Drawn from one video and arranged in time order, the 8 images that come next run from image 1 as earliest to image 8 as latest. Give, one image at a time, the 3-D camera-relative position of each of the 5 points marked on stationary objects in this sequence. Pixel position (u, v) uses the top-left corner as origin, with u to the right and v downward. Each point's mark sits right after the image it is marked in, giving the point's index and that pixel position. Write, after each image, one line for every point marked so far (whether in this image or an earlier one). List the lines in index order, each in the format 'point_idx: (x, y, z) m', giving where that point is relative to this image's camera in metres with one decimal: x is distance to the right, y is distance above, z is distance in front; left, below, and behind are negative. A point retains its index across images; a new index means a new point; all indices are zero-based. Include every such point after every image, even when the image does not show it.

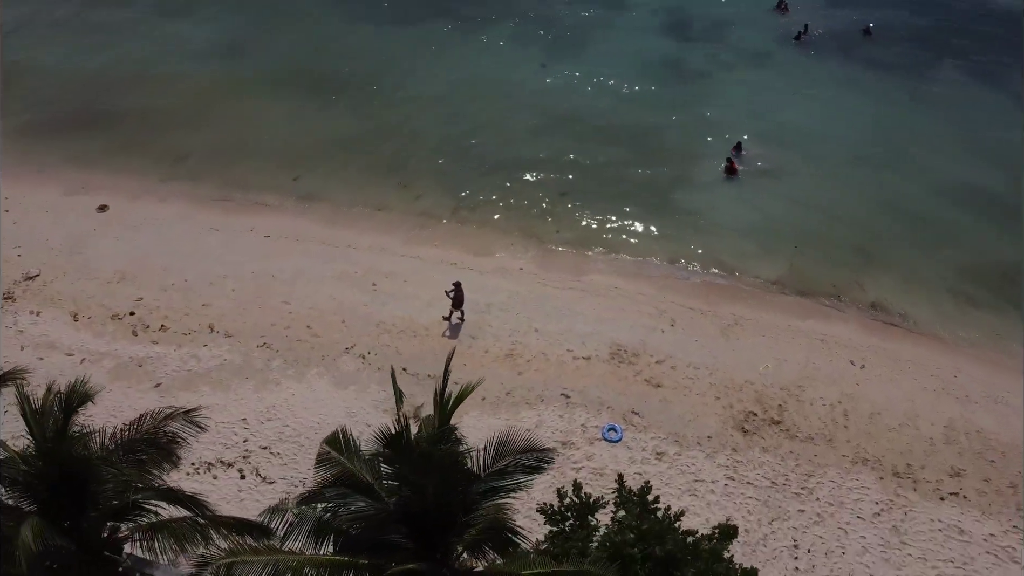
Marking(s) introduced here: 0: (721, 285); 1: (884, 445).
0: (+4.6, +0.1, +17.8) m
1: (+6.7, -2.7, +14.5) m
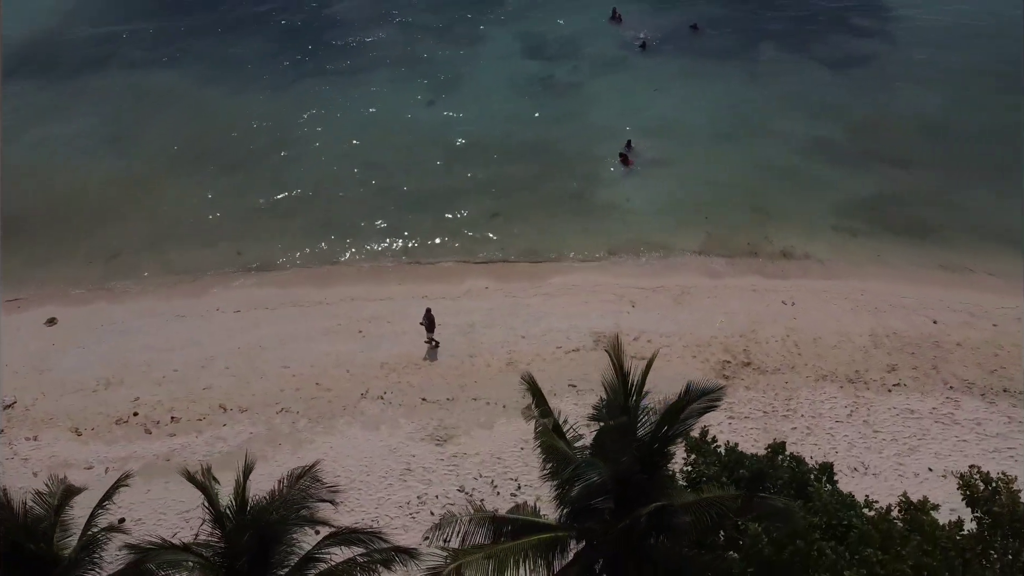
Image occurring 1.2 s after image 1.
0: (+3.7, +0.7, +20.3) m
1: (+7.0, -1.5, +17.6) m
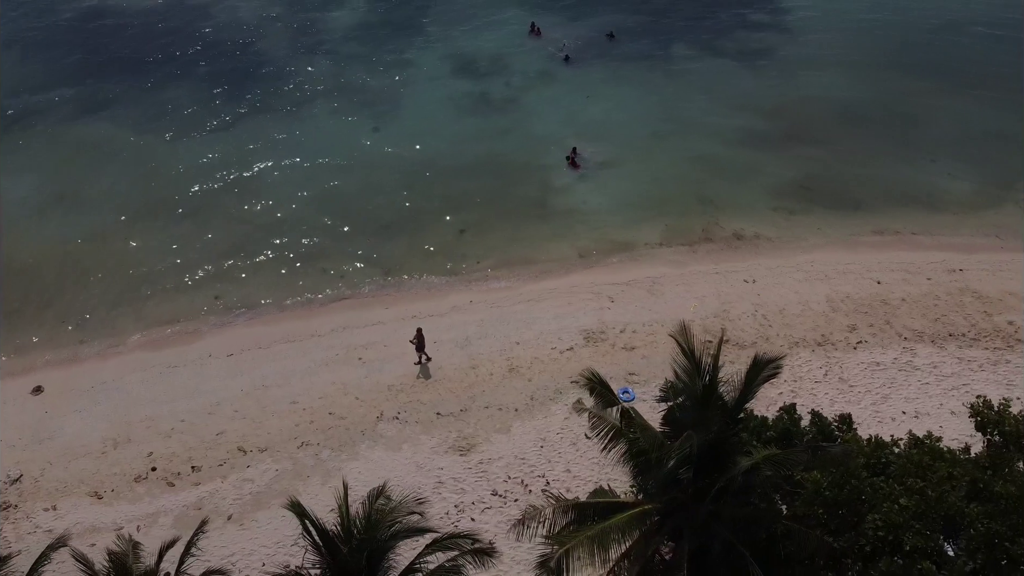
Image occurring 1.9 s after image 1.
0: (+3.0, +0.8, +21.6) m
1: (+6.8, -0.9, +19.3) m
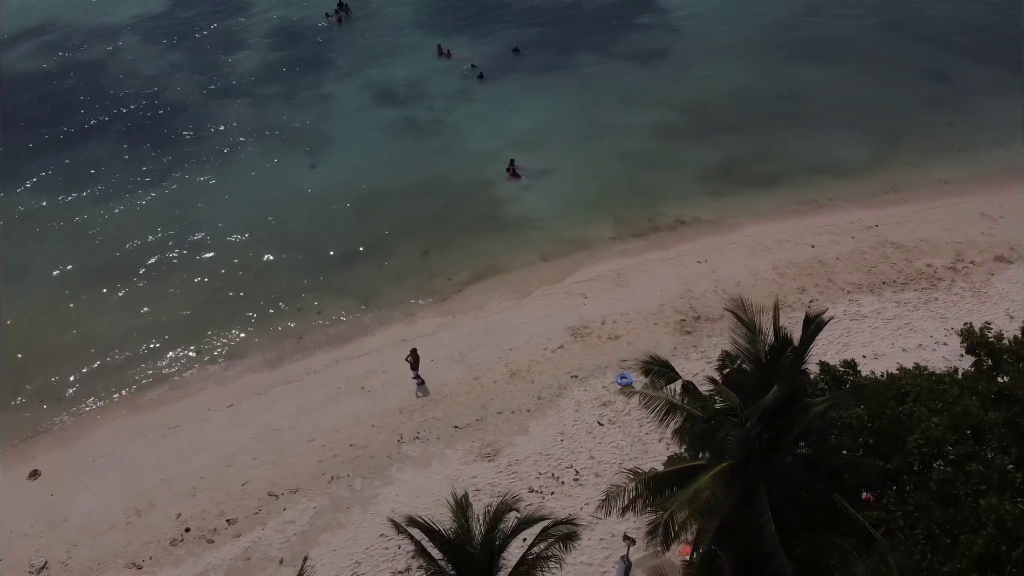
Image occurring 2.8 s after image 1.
0: (+2.0, +0.9, +22.9) m
1: (+6.4, -0.1, +21.2) m
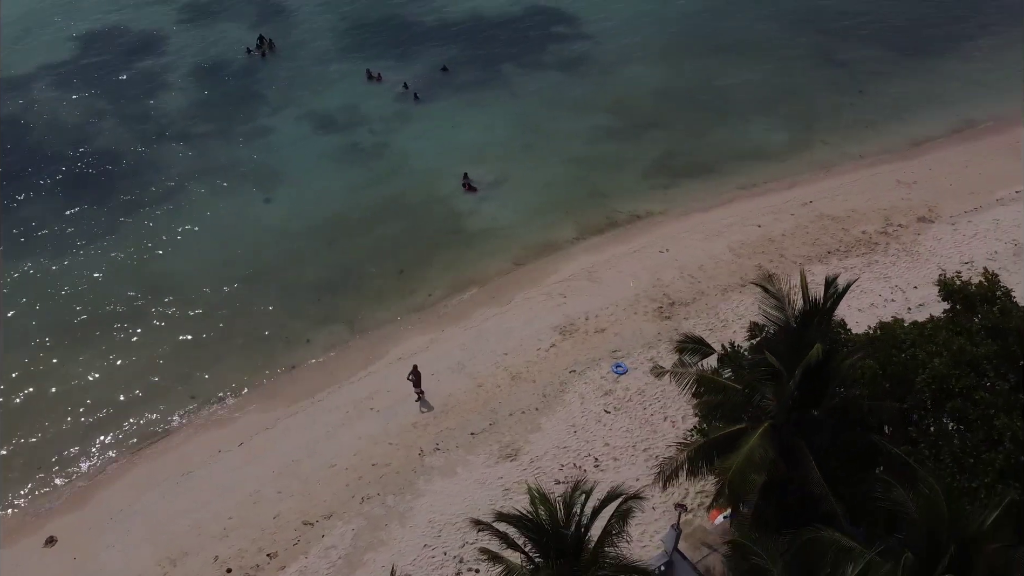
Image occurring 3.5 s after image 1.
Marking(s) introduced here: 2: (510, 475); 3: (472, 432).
0: (+1.2, +0.9, +23.9) m
1: (+5.8, +0.4, +22.7) m
2: (0.0, -4.0, +17.2) m
3: (-0.9, -3.3, +18.4) m
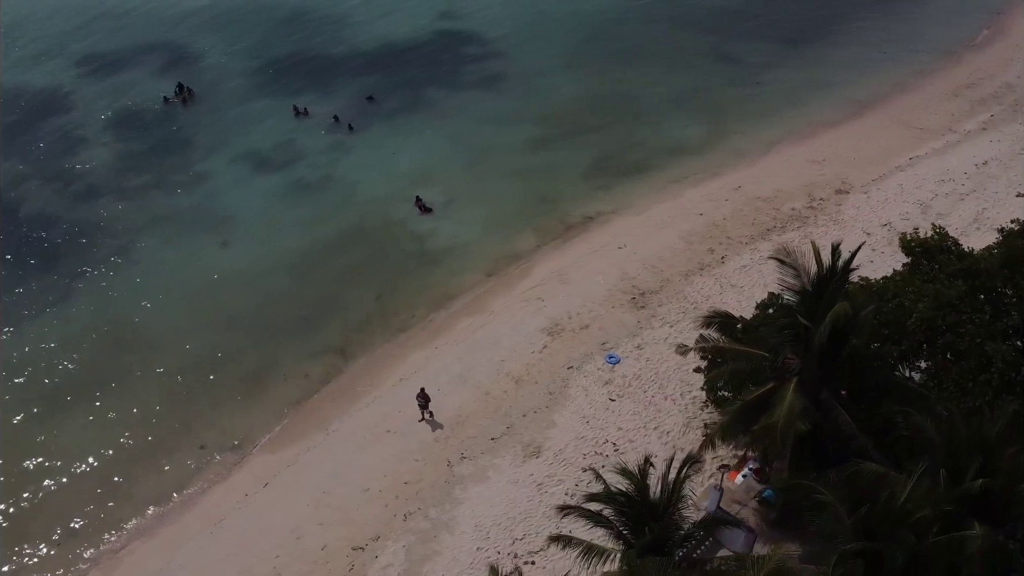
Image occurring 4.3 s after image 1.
0: (+0.3, +0.7, +25.0) m
1: (+5.0, +0.8, +24.6) m
2: (+0.6, -4.1, +18.2) m
3: (-0.5, -3.5, +19.2) m
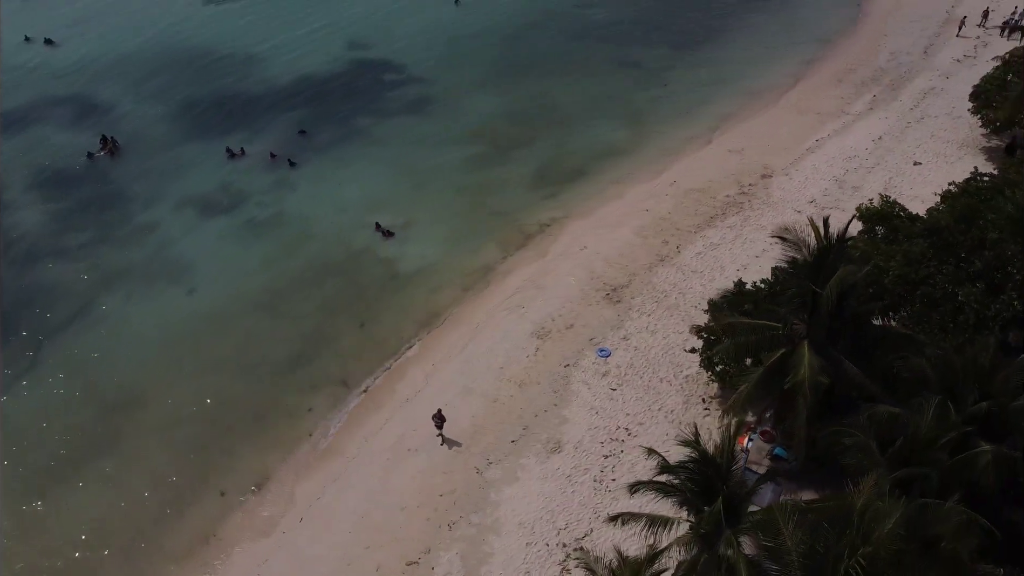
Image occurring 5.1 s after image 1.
0: (-0.6, +0.3, +26.1) m
1: (+4.1, +1.0, +26.3) m
2: (+1.3, -4.2, +19.3) m
3: (0.0, -3.8, +20.2) m
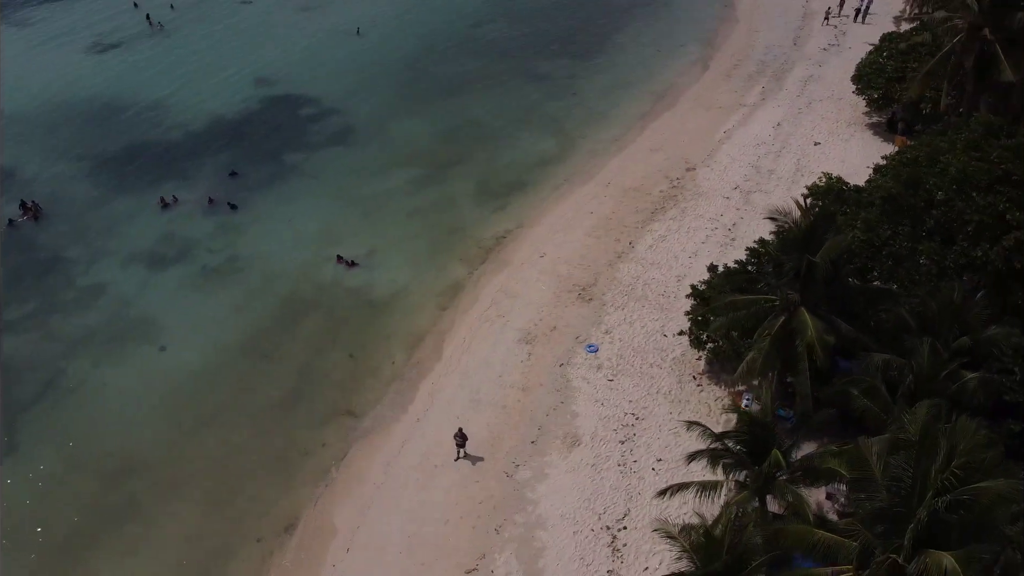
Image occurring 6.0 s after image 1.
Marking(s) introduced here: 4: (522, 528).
0: (-1.6, -0.2, +27.0) m
1: (+3.0, +1.1, +27.9) m
2: (+2.0, -4.2, +20.5) m
3: (+0.5, -4.0, +21.2) m
4: (+0.2, -5.6, +18.9) m
